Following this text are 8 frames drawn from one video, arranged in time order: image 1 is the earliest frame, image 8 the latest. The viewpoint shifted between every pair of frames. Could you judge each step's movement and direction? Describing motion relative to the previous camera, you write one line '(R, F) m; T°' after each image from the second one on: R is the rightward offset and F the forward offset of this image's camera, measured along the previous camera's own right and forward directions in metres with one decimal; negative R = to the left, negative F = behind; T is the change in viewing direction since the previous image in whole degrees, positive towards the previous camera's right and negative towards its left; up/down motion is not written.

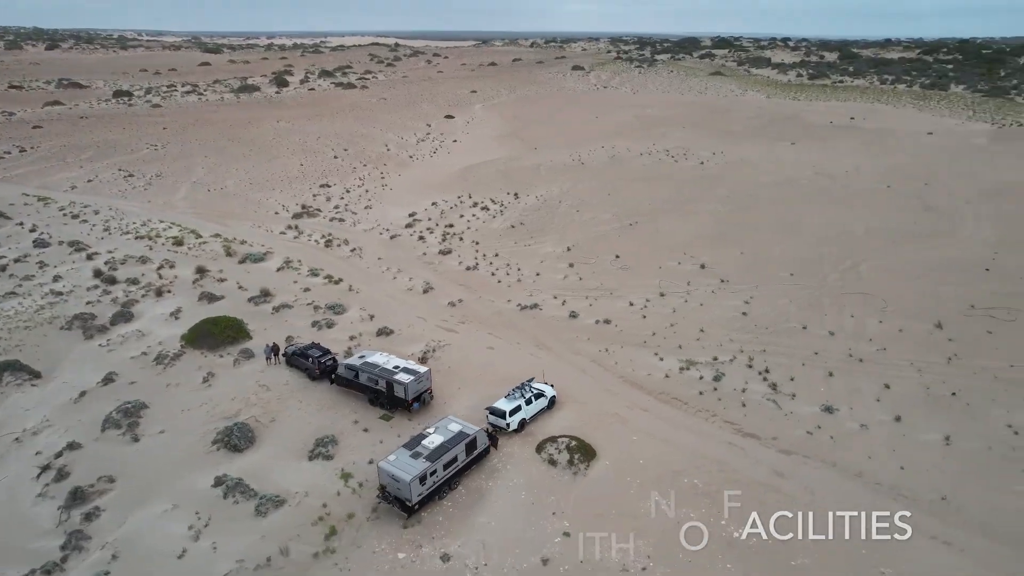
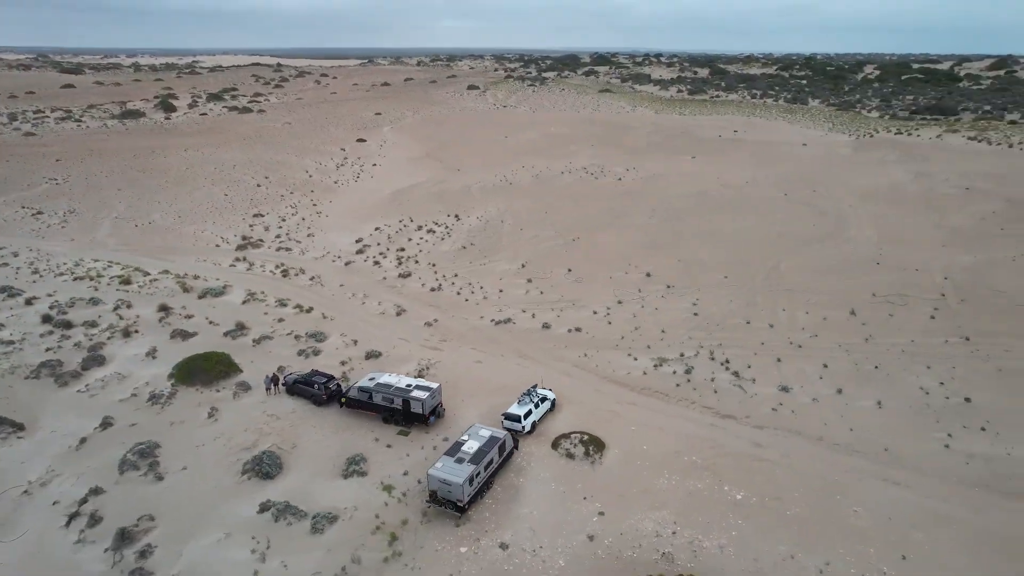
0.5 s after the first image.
(-1.5, -0.8) m; +9°
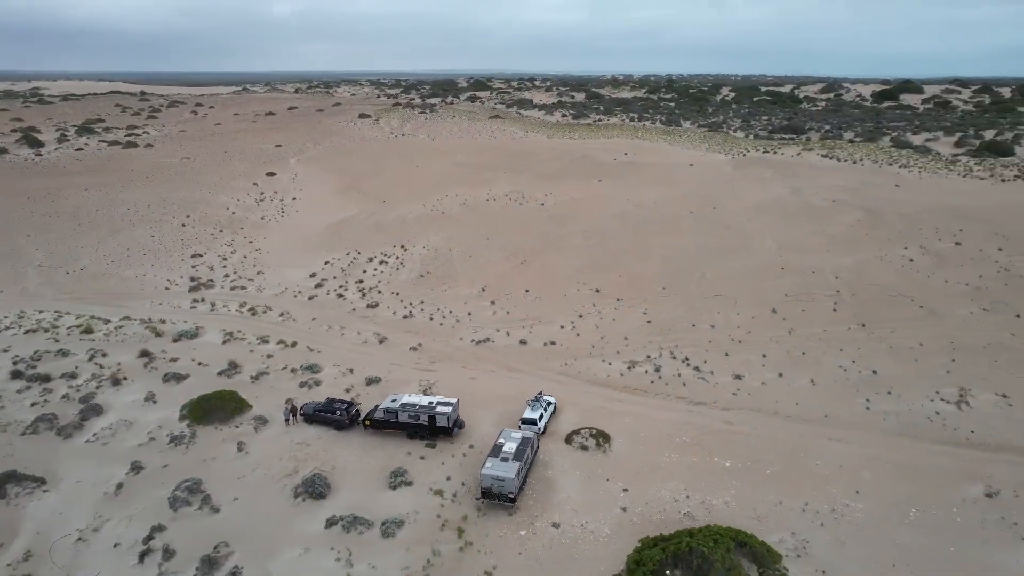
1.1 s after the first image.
(-1.9, -1.2) m; +10°
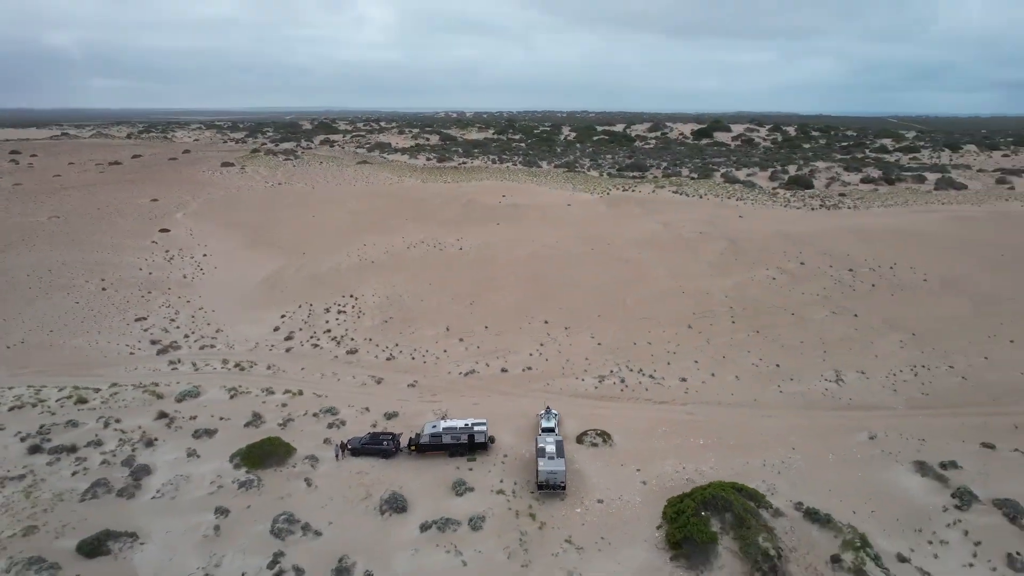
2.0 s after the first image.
(-3.2, -2.2) m; +14°
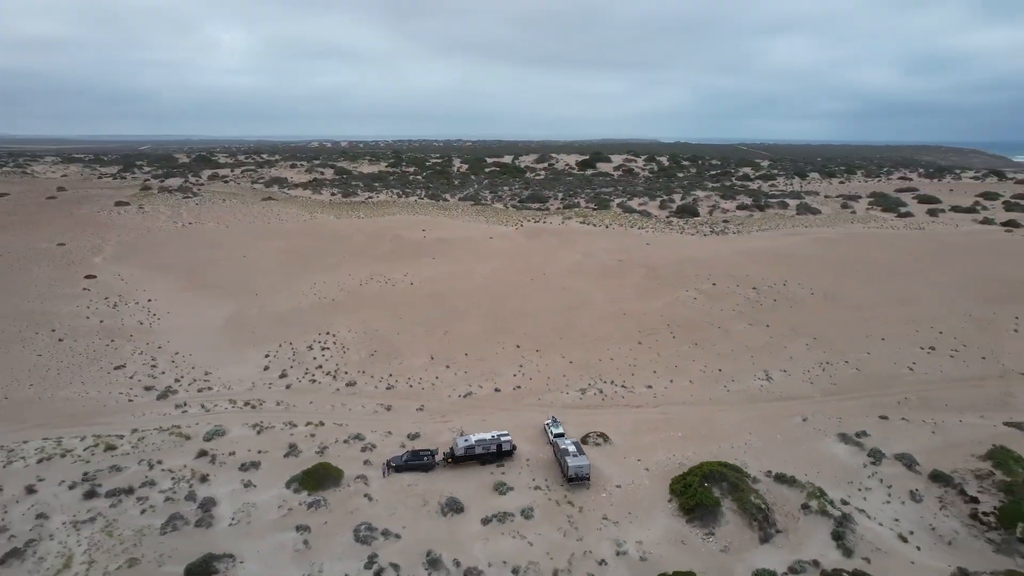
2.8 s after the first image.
(-3.0, -2.2) m; +11°
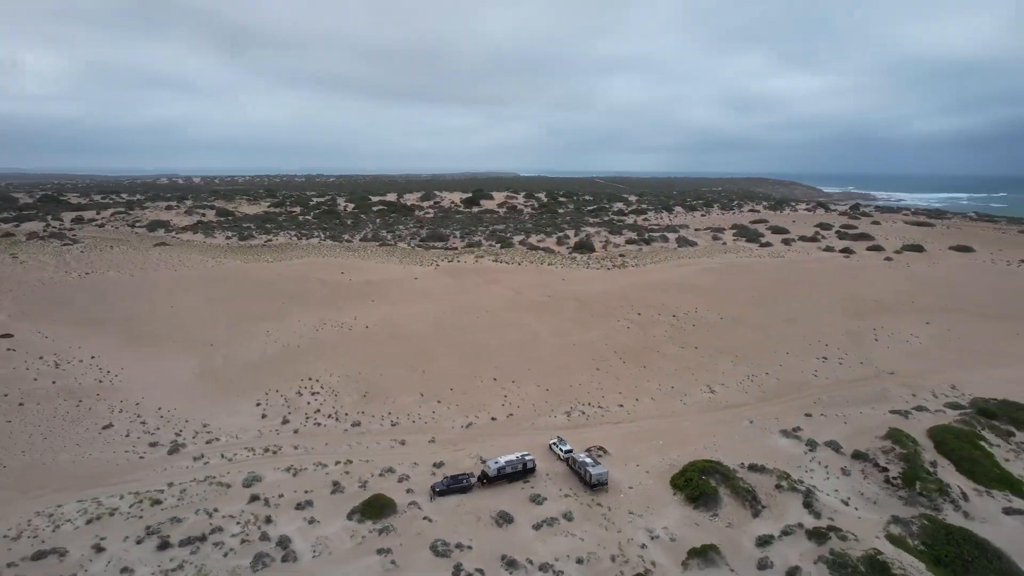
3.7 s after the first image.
(-3.9, -2.2) m; +12°
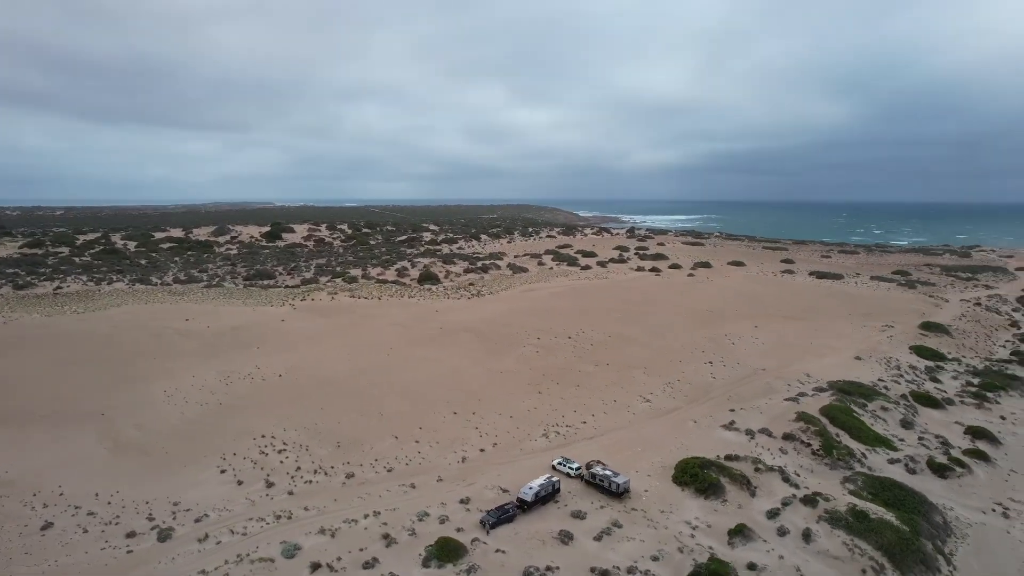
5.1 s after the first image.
(-6.9, 0.0) m; +21°
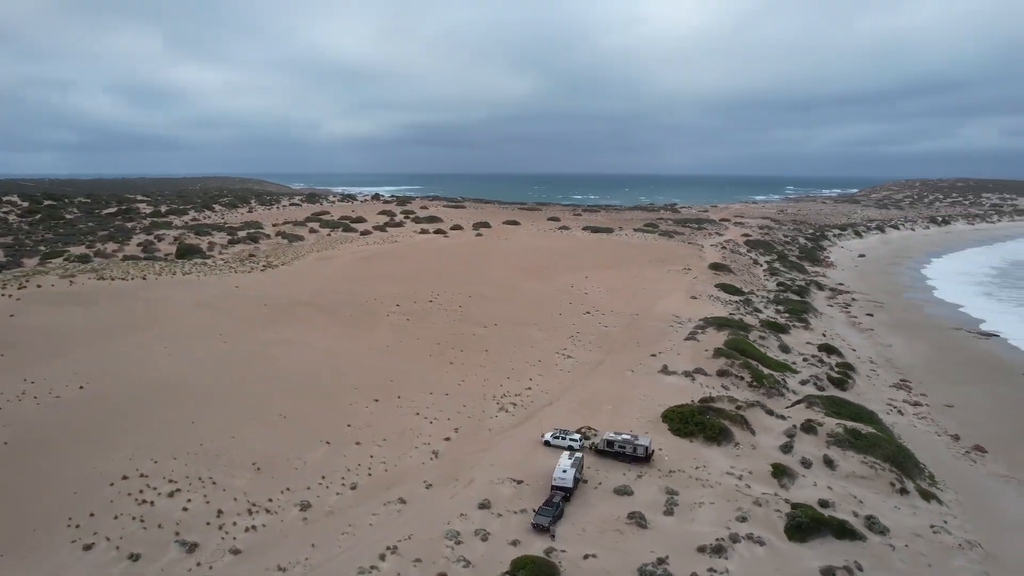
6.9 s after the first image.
(-6.4, +5.4) m; +25°
